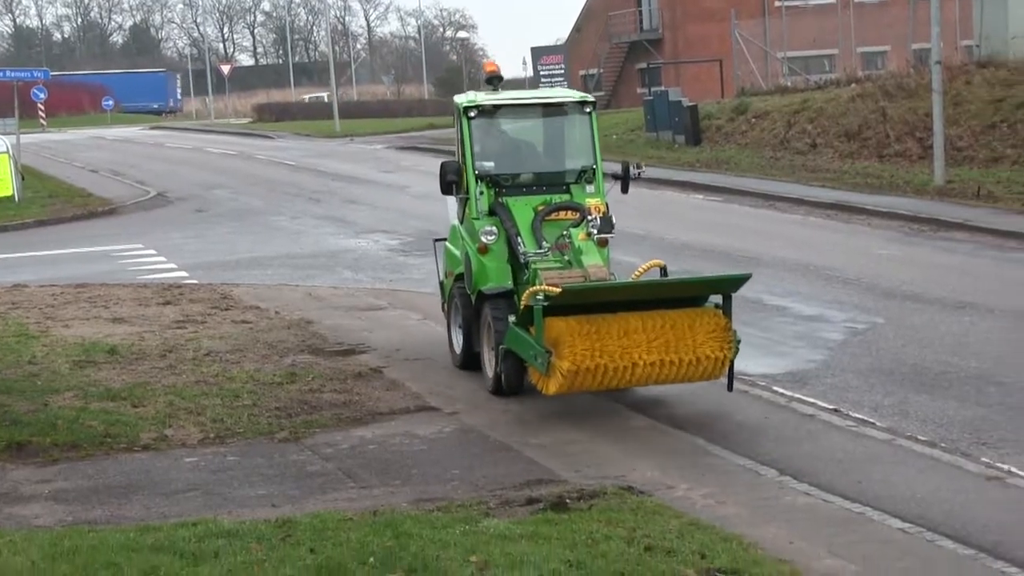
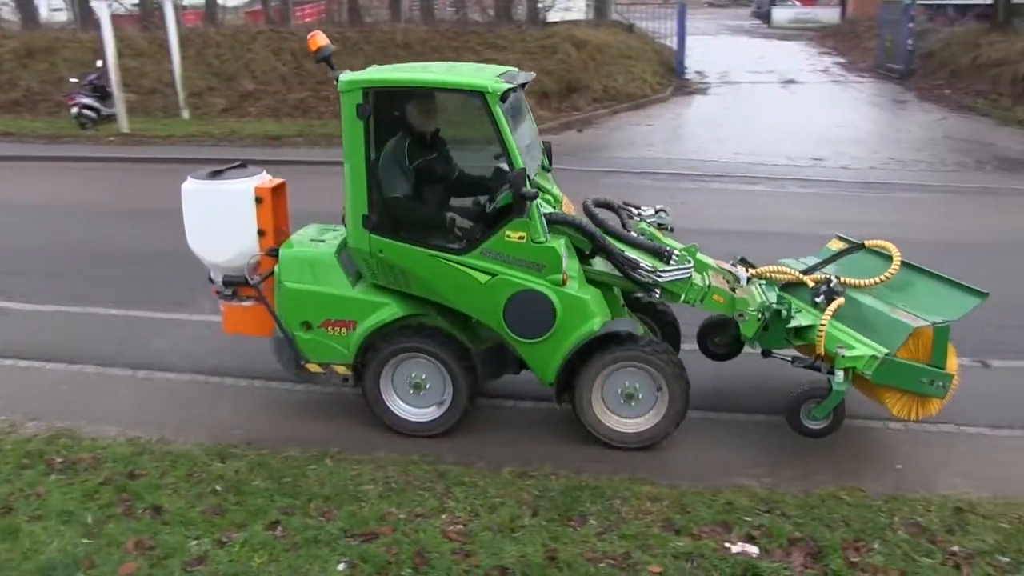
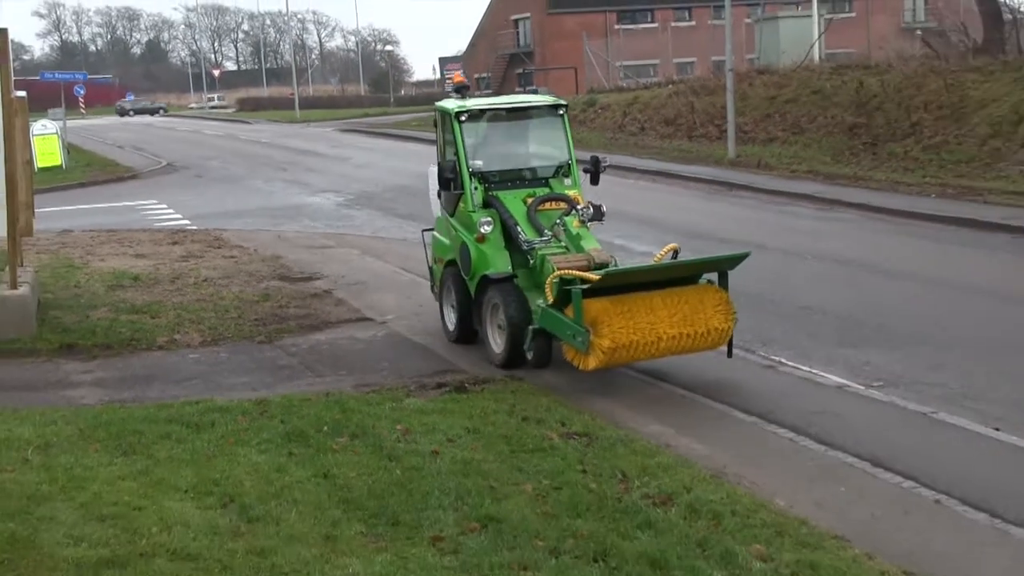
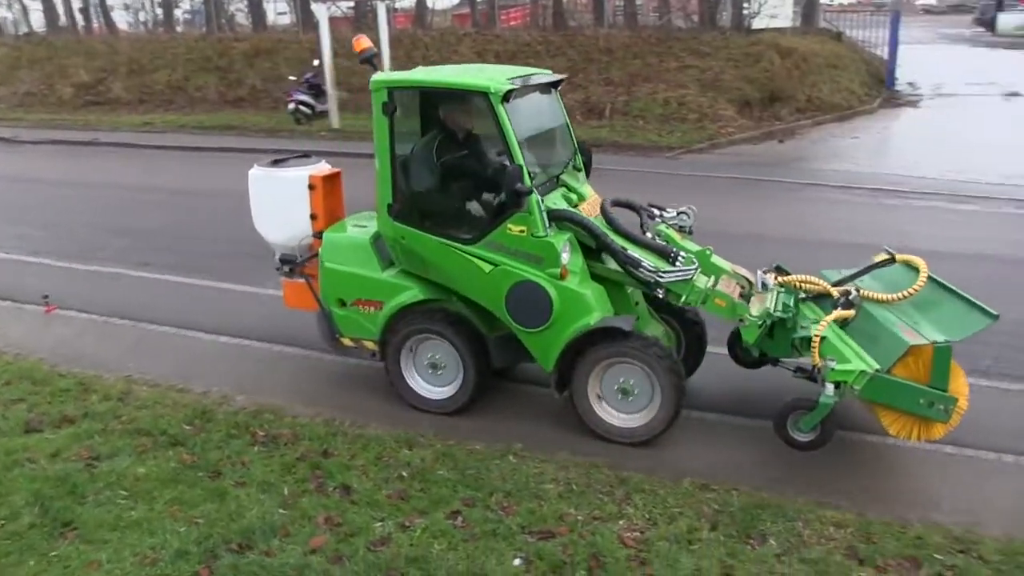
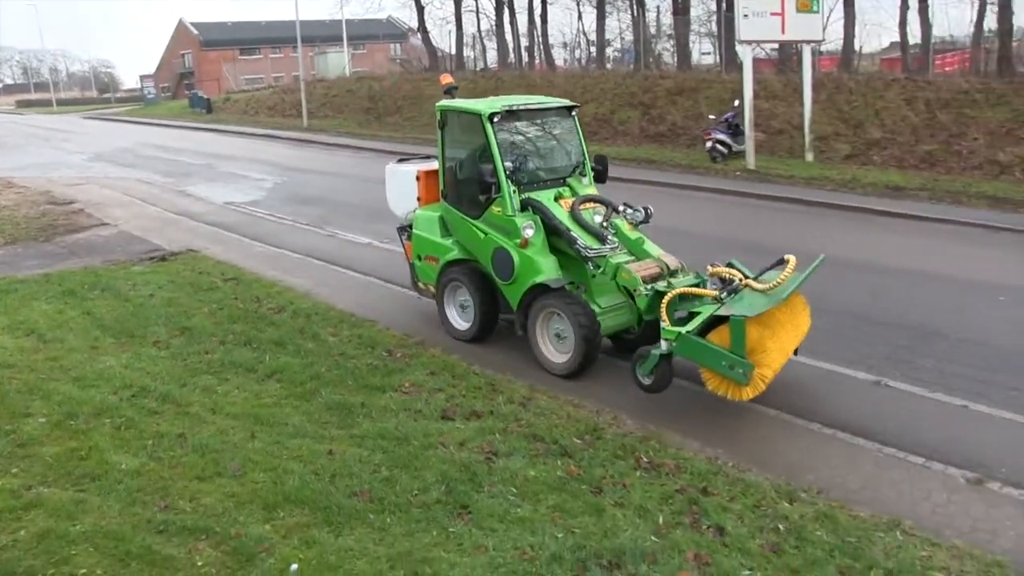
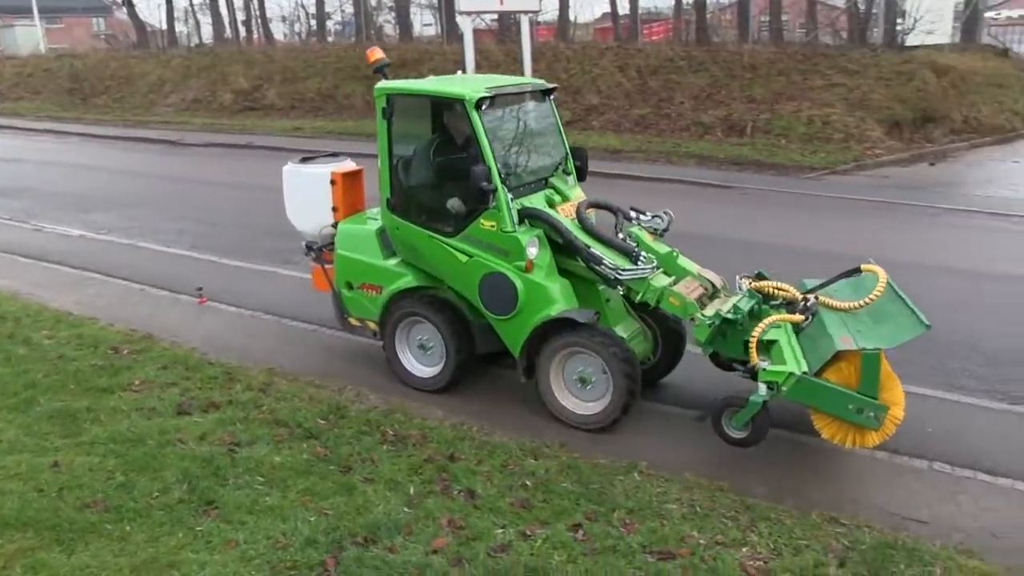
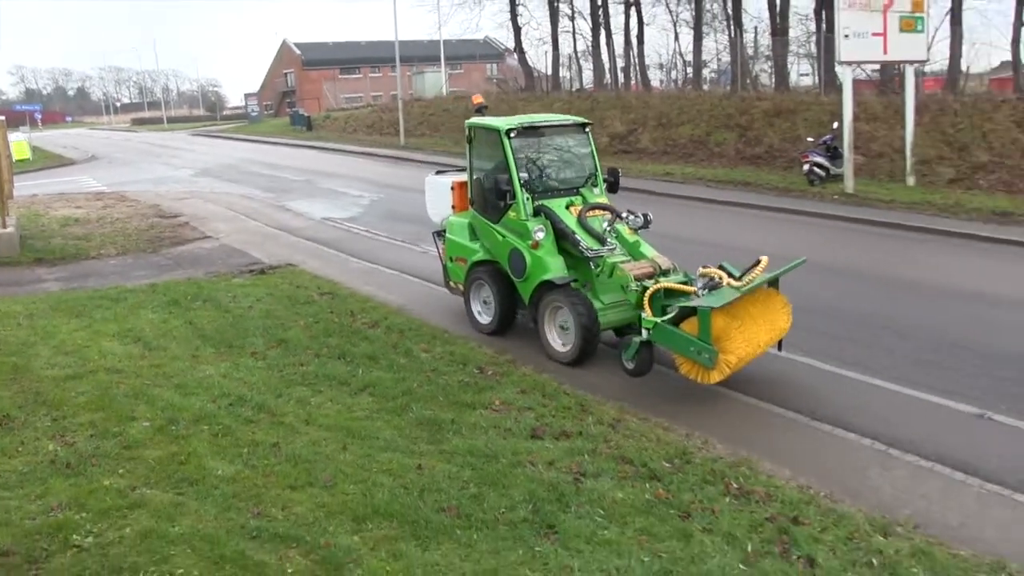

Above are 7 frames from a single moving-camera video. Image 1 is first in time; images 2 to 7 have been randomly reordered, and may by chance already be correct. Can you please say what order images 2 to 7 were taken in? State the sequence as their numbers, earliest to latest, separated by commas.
3, 7, 5, 6, 4, 2
